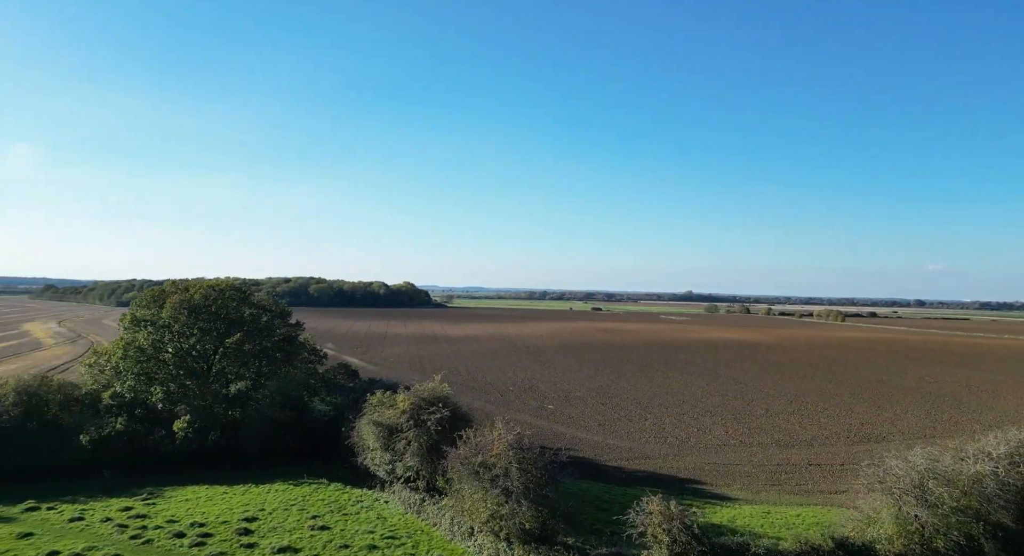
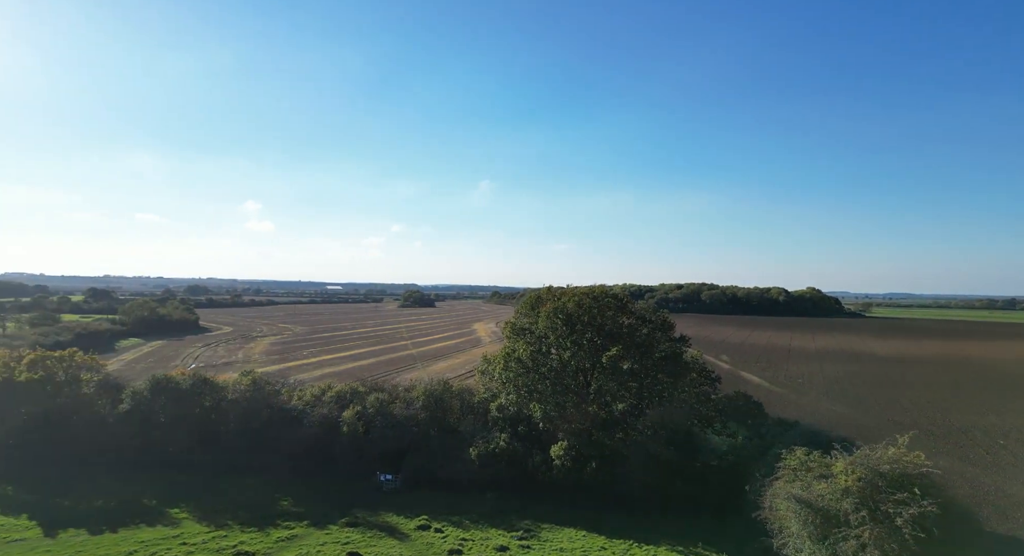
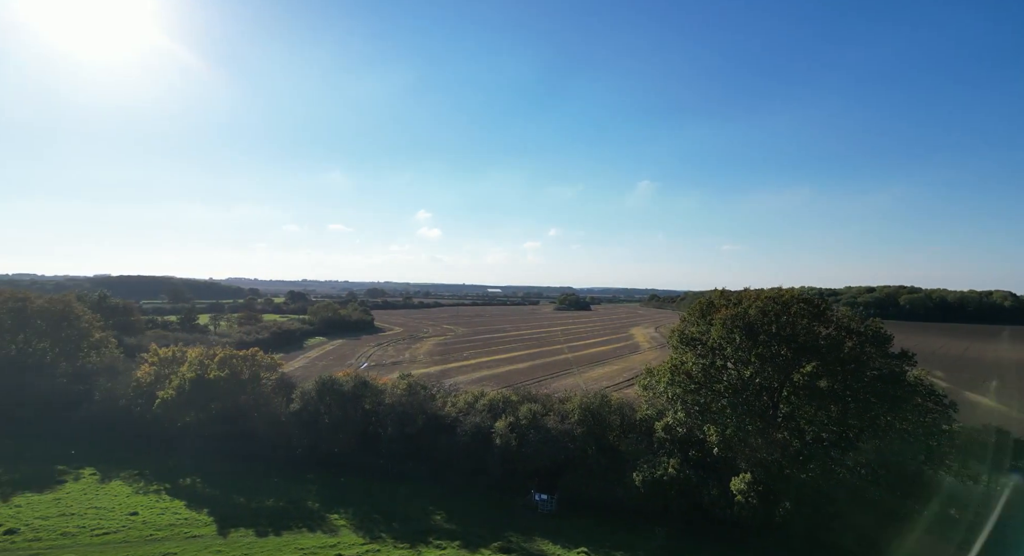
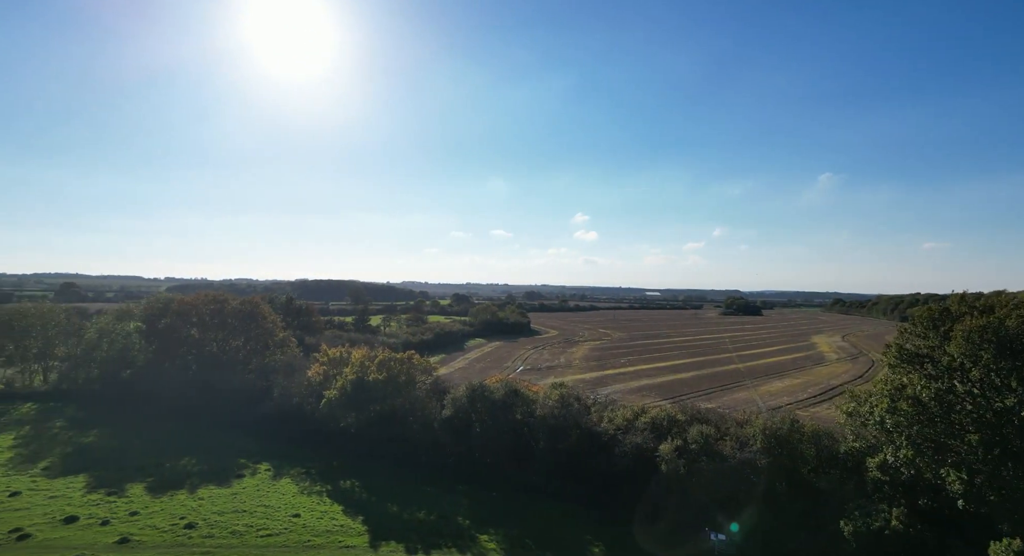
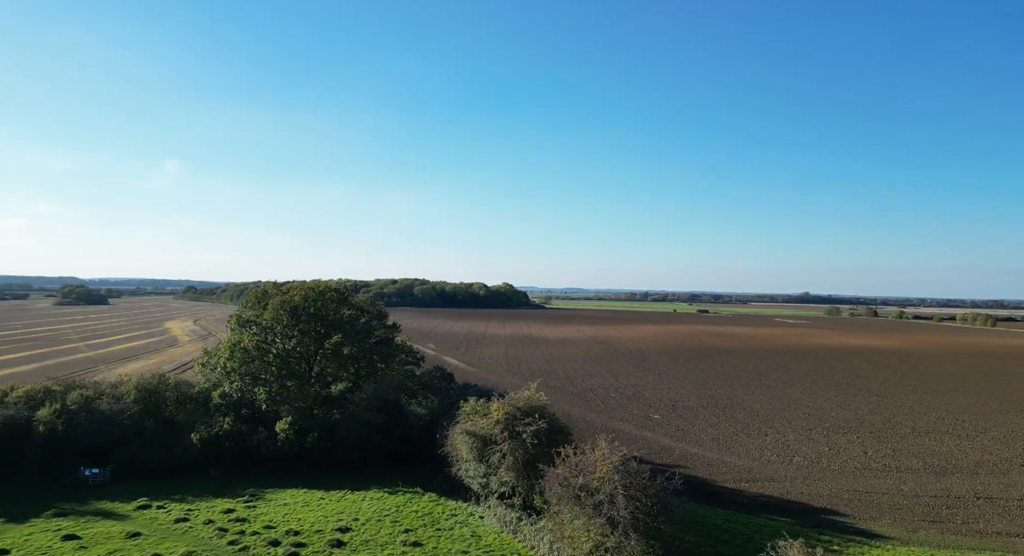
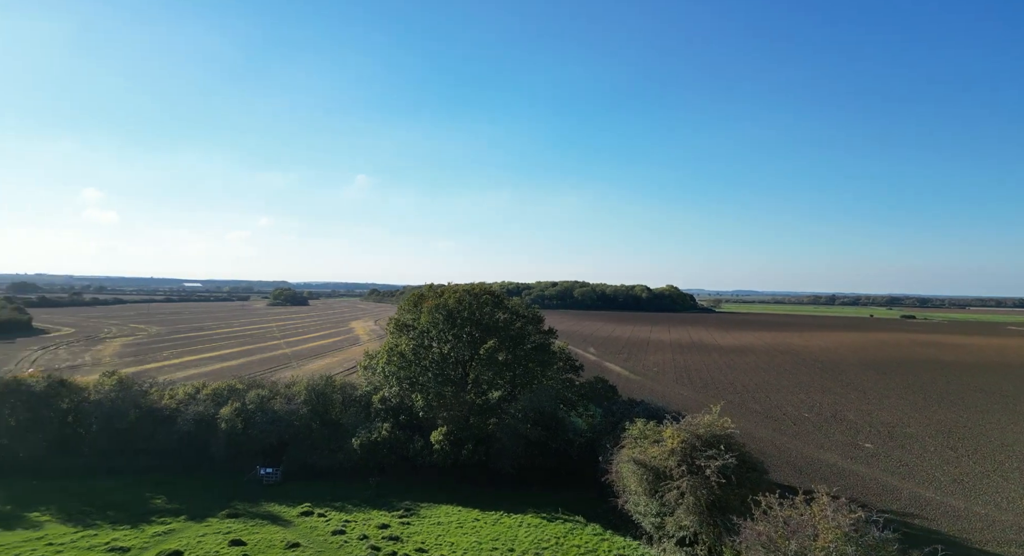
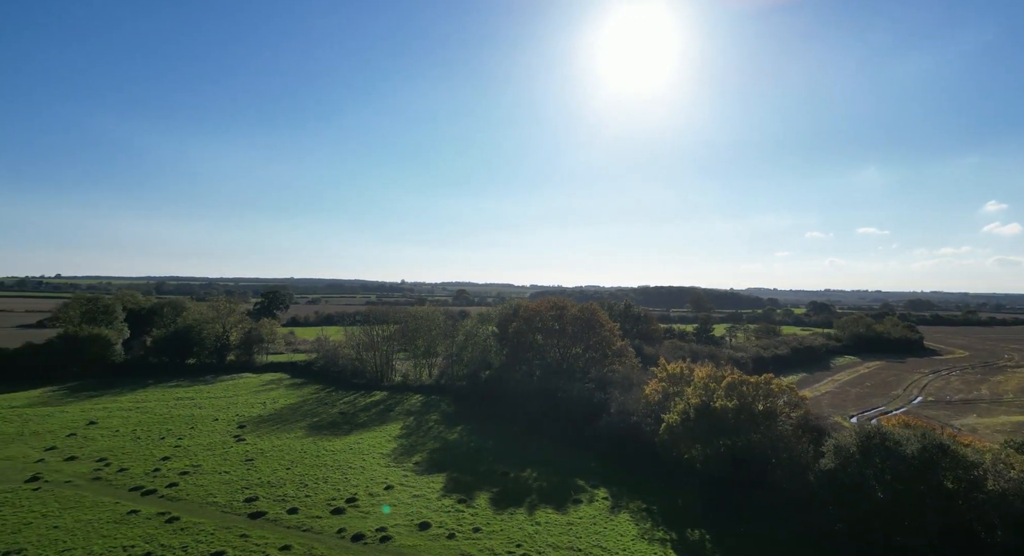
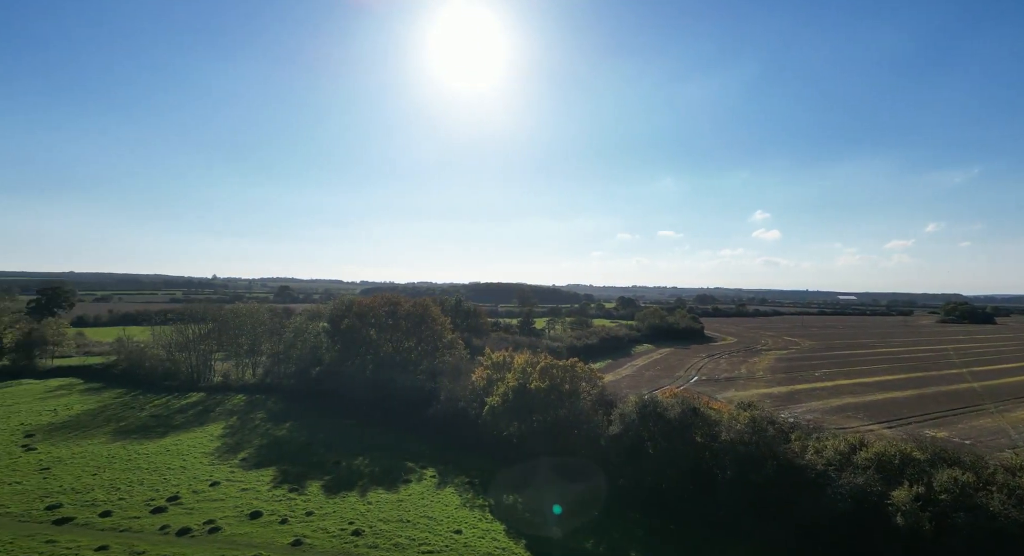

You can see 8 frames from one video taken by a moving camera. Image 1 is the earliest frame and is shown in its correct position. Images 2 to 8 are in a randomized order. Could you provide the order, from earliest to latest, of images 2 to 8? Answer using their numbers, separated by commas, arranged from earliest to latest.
5, 6, 2, 3, 4, 8, 7
